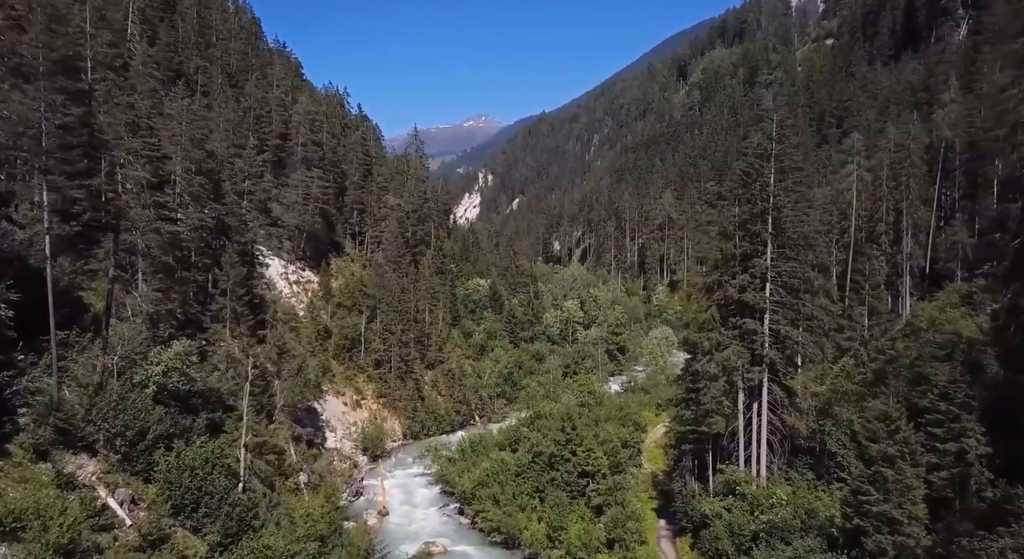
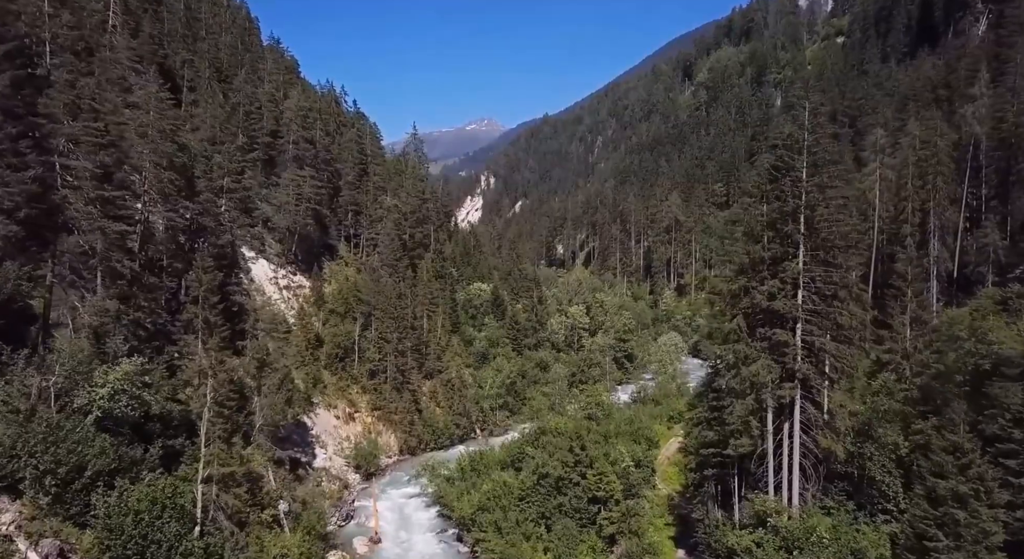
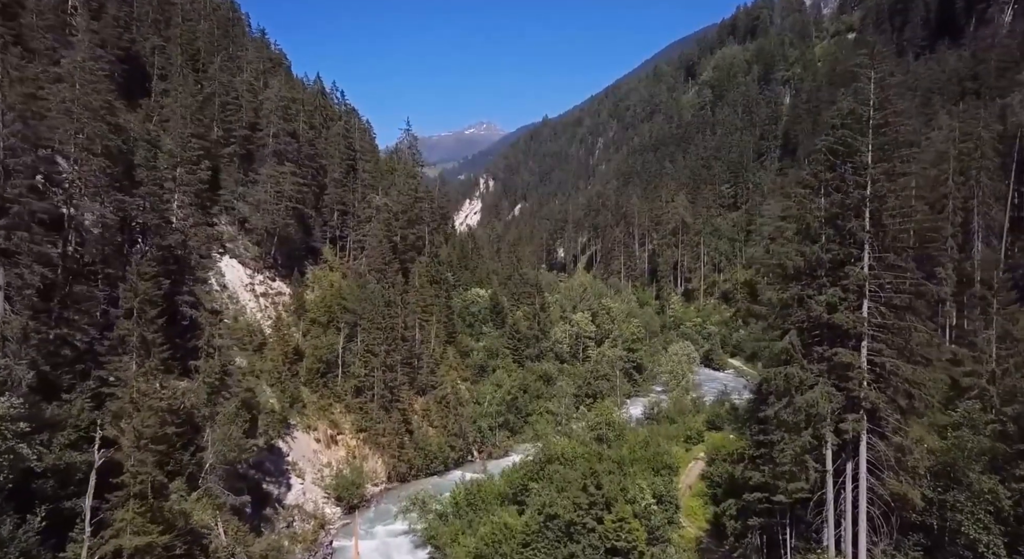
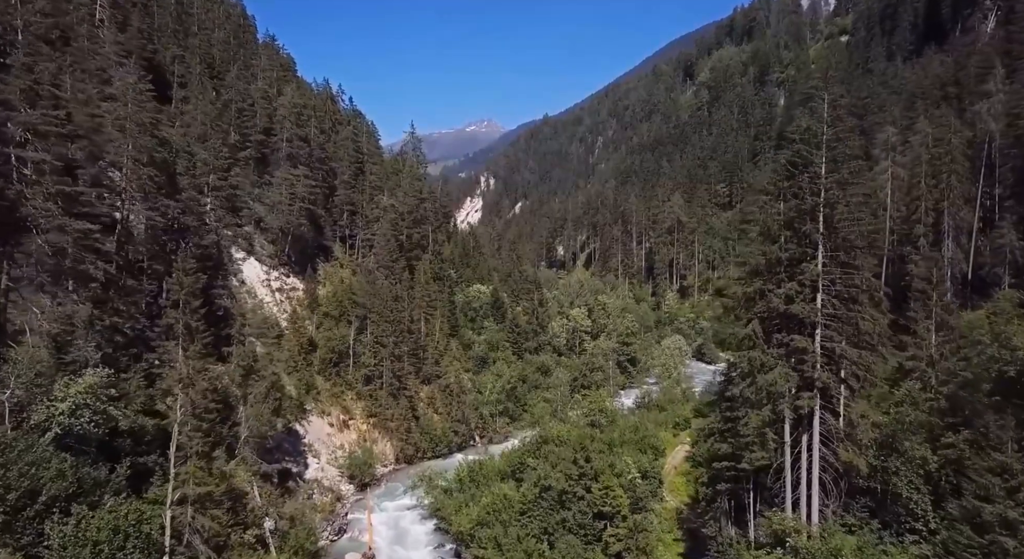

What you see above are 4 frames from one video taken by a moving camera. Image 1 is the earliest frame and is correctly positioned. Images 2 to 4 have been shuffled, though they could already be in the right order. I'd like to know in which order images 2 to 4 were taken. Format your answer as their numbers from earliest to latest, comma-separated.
2, 4, 3
